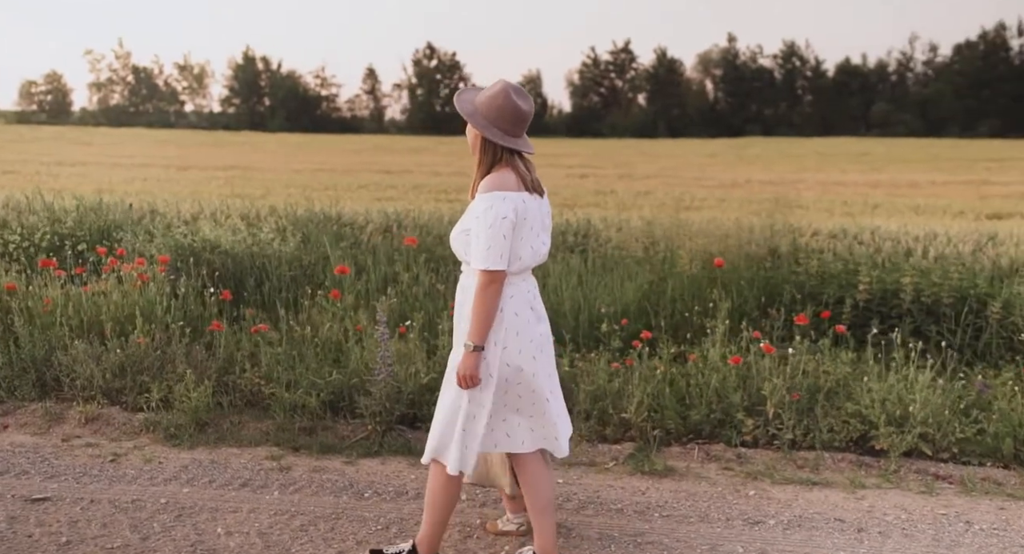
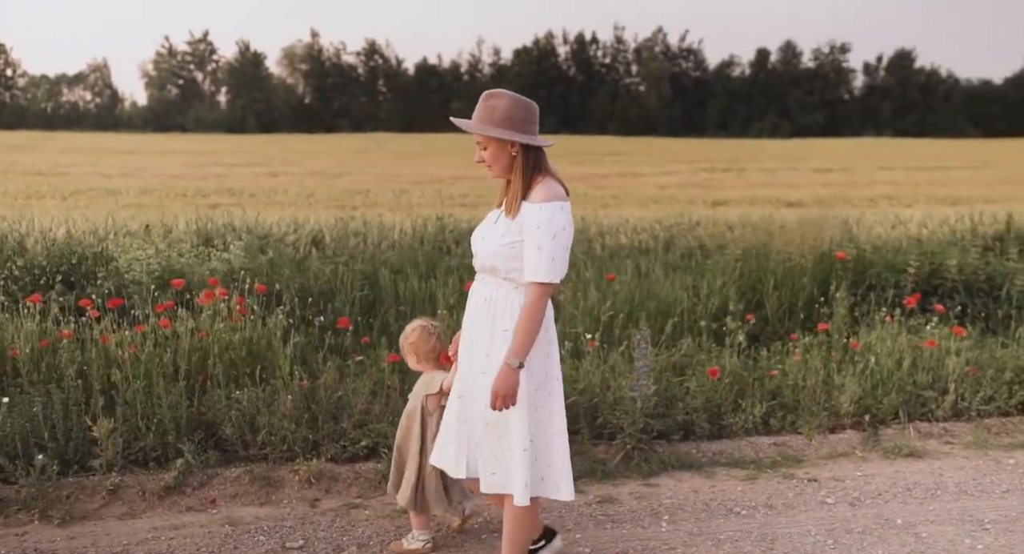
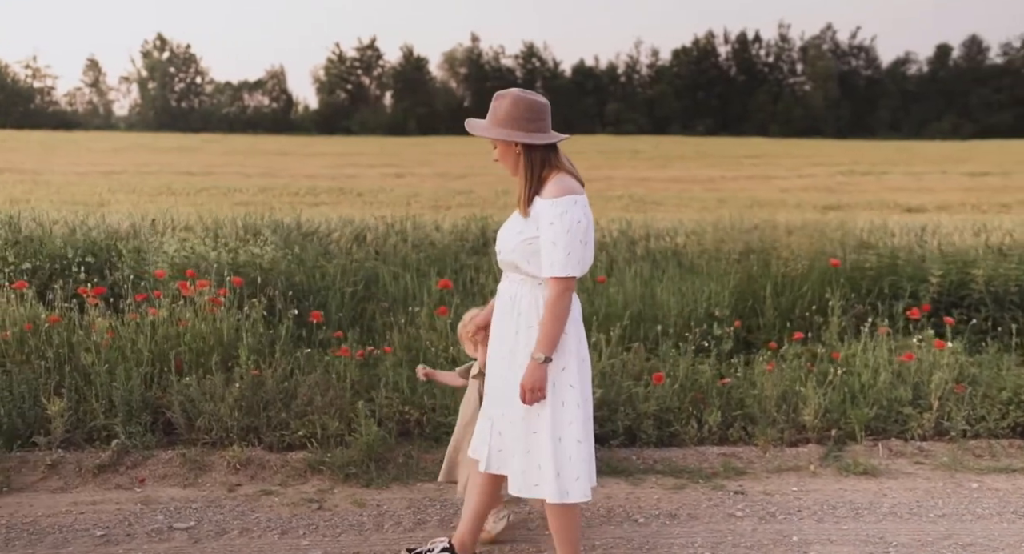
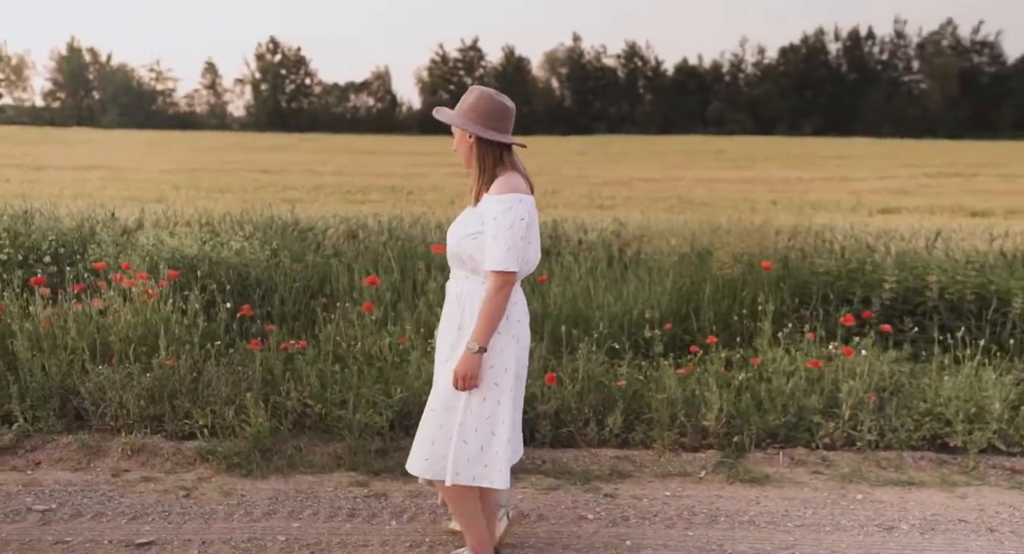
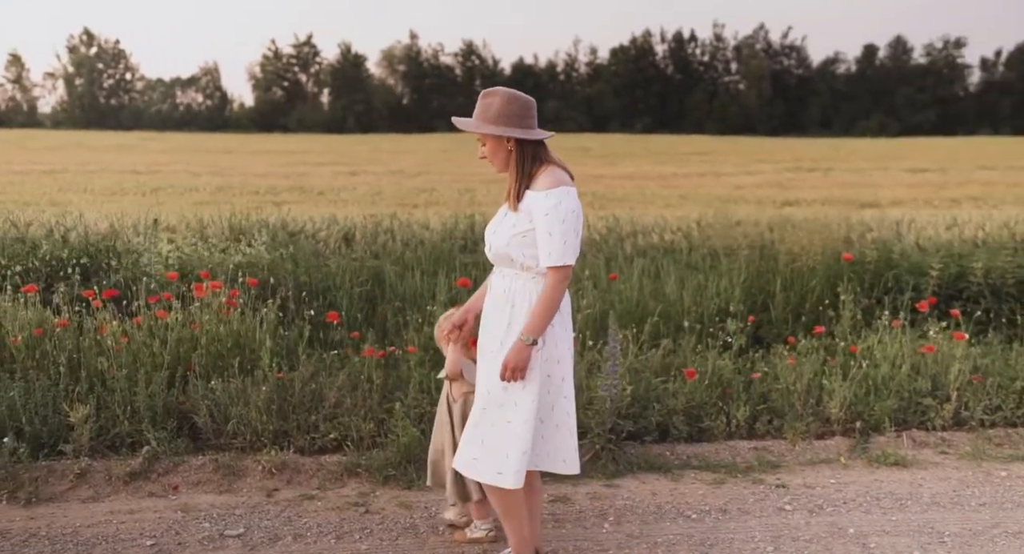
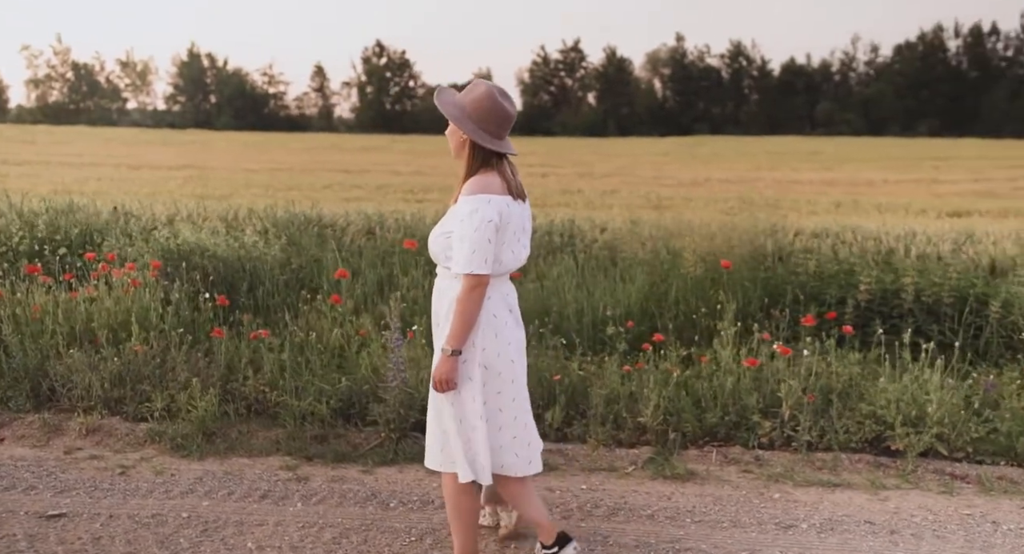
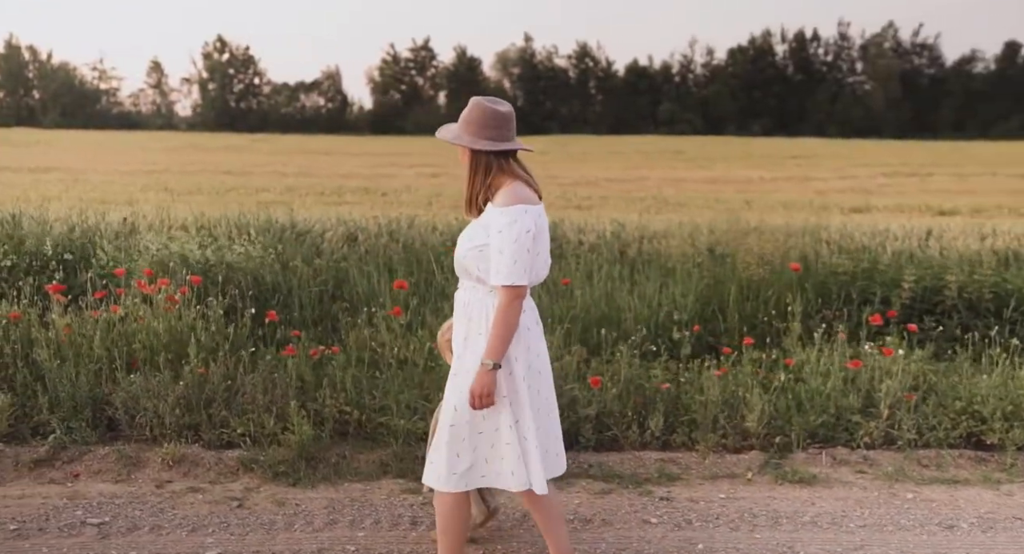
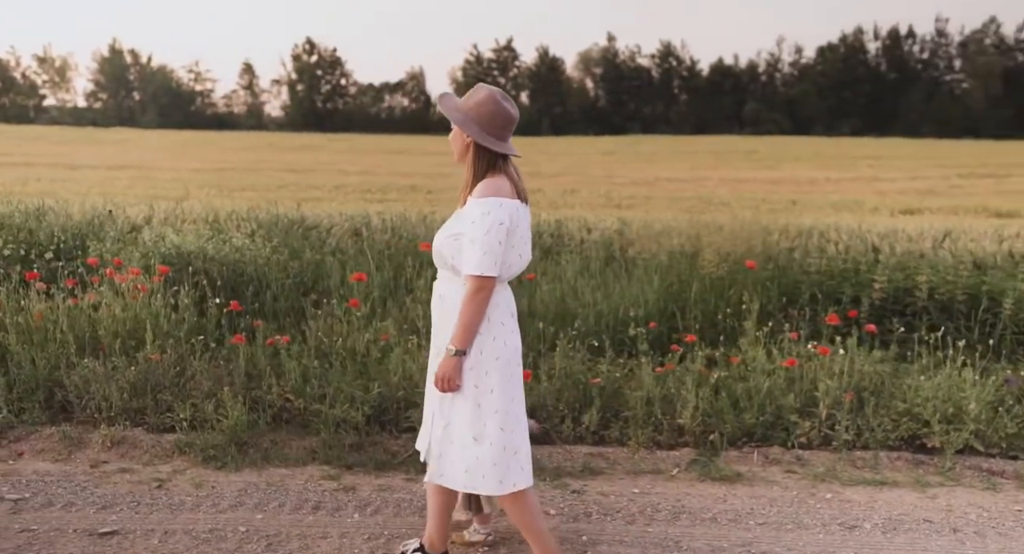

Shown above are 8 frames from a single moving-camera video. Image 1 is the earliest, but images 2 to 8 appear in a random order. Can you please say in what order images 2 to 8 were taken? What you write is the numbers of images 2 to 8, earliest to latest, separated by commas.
6, 8, 4, 7, 3, 5, 2
